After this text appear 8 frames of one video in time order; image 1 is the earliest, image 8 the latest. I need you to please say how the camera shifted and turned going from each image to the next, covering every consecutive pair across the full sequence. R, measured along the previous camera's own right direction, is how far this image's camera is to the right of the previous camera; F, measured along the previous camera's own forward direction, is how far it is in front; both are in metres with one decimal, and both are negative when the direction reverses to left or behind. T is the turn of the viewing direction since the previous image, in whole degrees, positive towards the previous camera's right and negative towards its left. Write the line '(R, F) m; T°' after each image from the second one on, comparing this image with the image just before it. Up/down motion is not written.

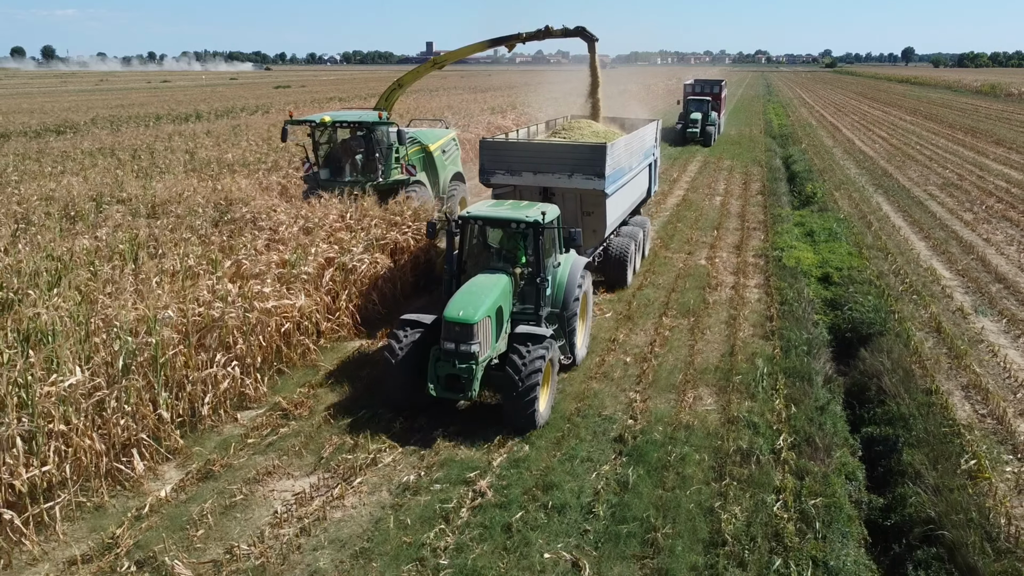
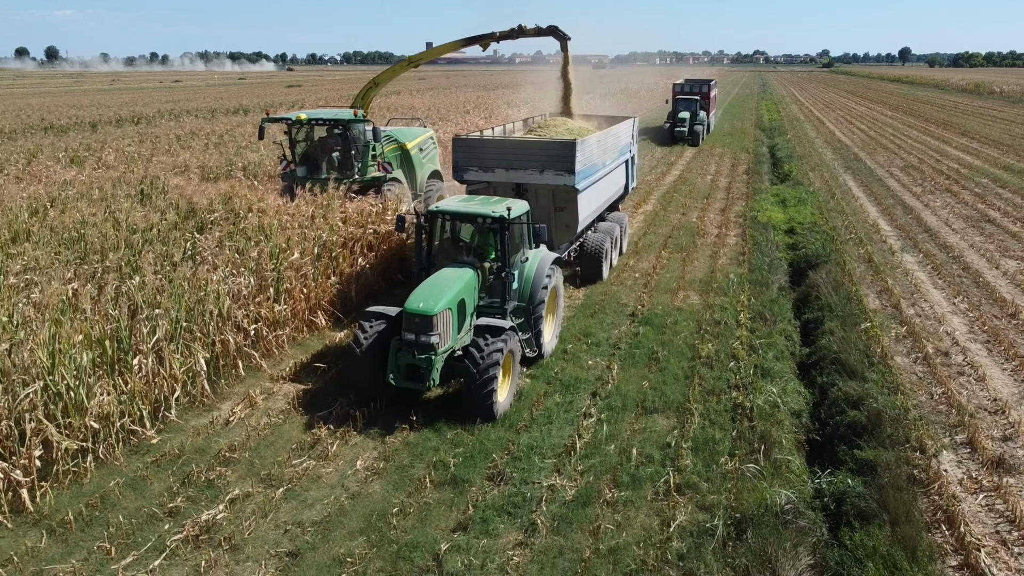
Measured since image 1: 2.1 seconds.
(-0.5, -2.6) m; 0°
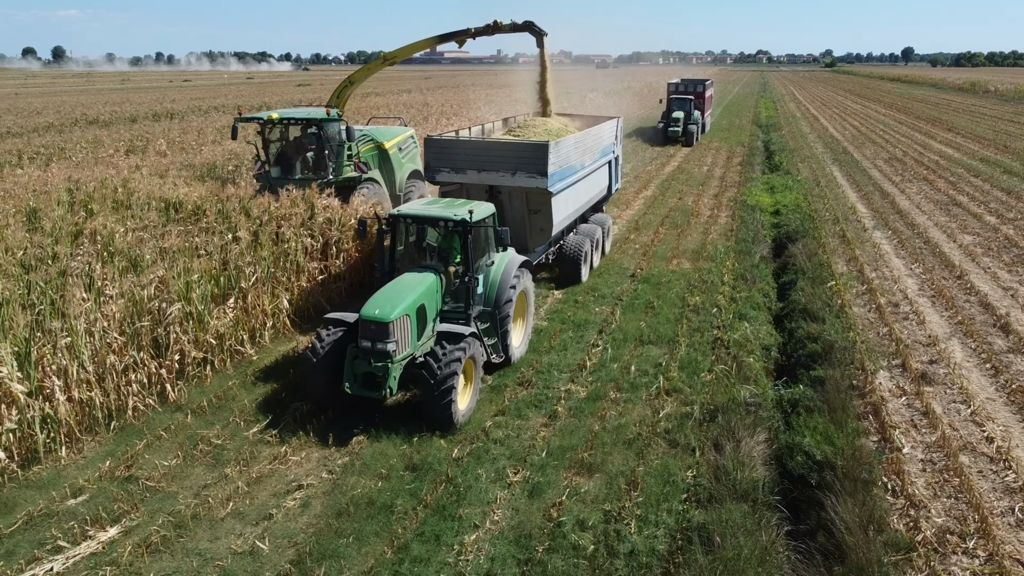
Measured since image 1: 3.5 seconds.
(-0.2, -1.4) m; 0°
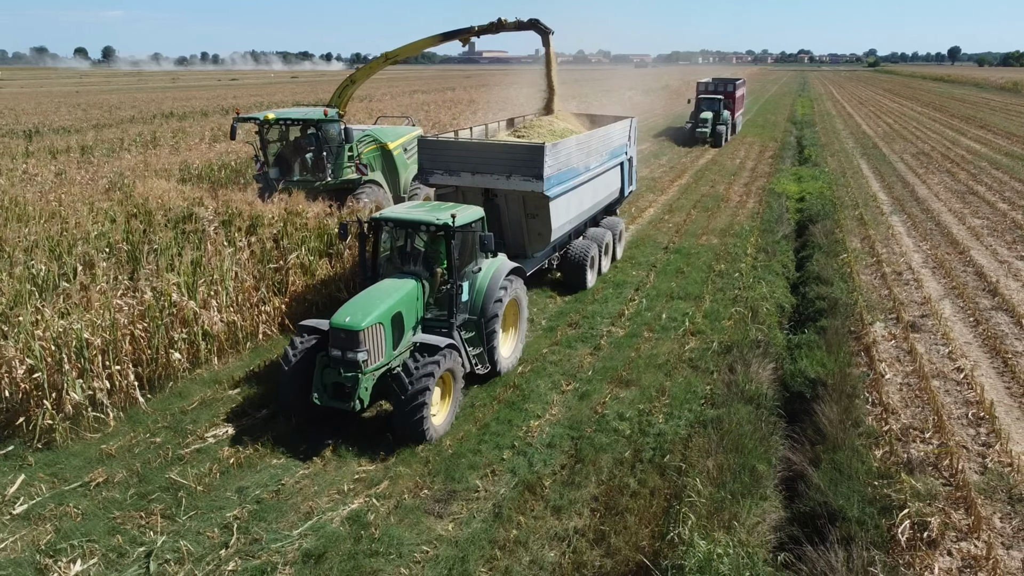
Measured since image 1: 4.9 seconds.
(-0.1, -1.3) m; -2°
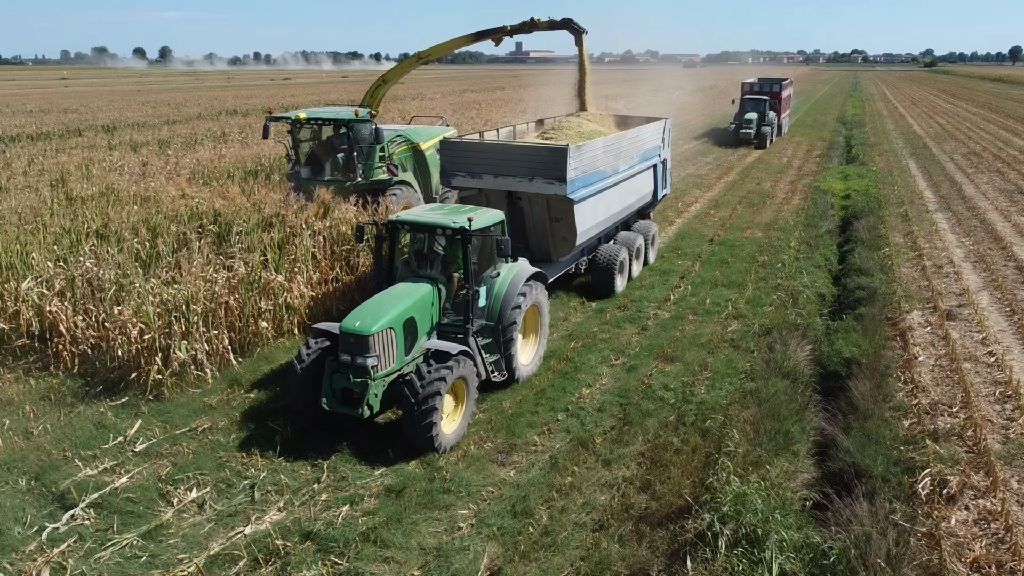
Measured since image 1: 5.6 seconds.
(-0.1, -0.6) m; -3°
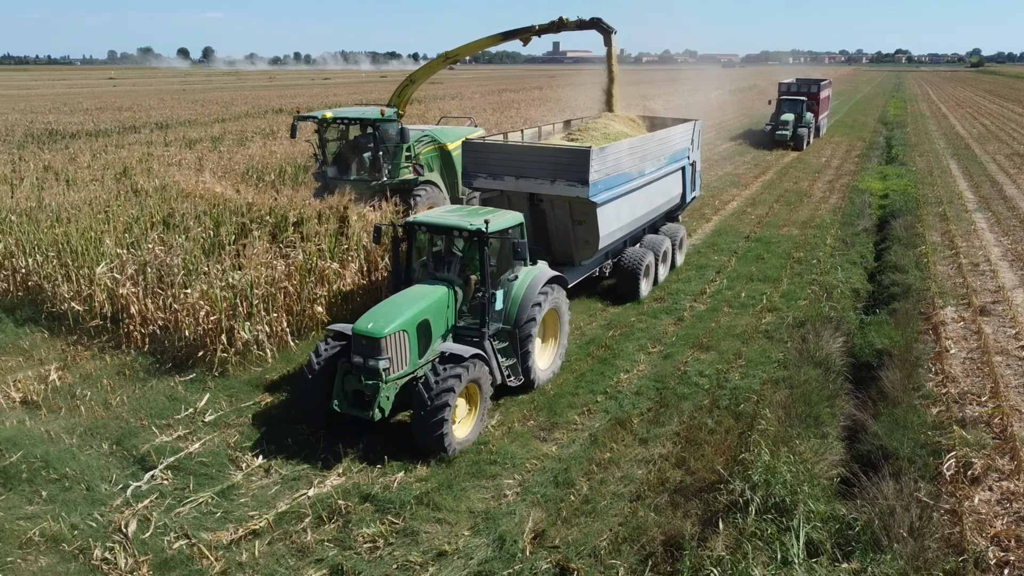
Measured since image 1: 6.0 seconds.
(-0.1, -0.3) m; -2°
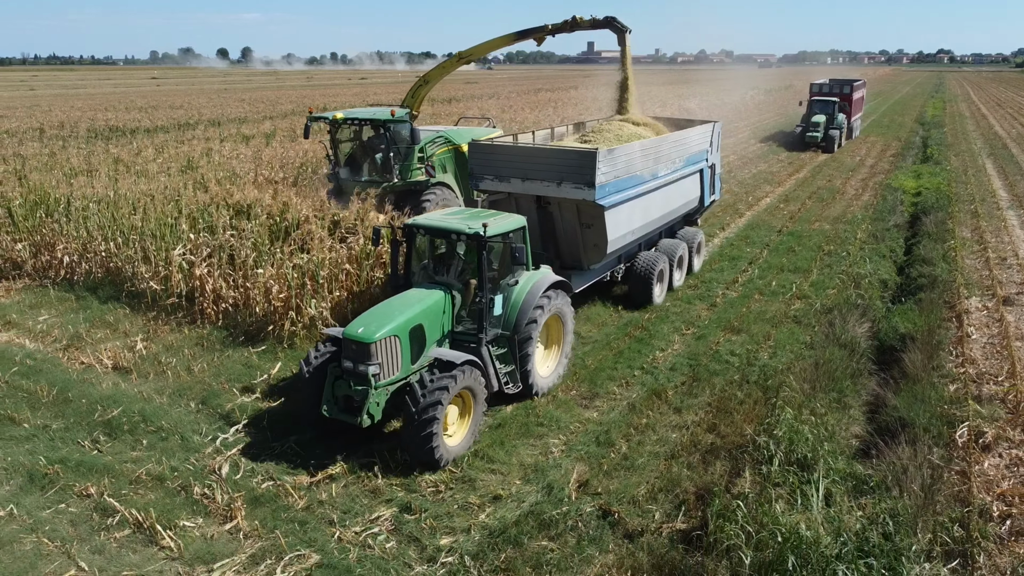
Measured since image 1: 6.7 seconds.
(-0.1, -0.5) m; -2°
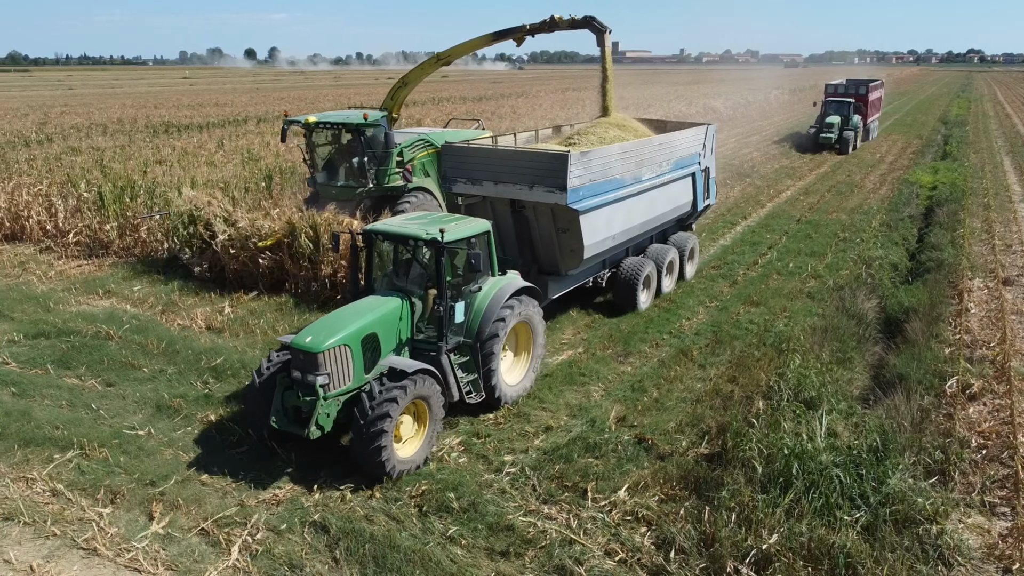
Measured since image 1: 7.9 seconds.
(-0.2, -0.9) m; -2°
